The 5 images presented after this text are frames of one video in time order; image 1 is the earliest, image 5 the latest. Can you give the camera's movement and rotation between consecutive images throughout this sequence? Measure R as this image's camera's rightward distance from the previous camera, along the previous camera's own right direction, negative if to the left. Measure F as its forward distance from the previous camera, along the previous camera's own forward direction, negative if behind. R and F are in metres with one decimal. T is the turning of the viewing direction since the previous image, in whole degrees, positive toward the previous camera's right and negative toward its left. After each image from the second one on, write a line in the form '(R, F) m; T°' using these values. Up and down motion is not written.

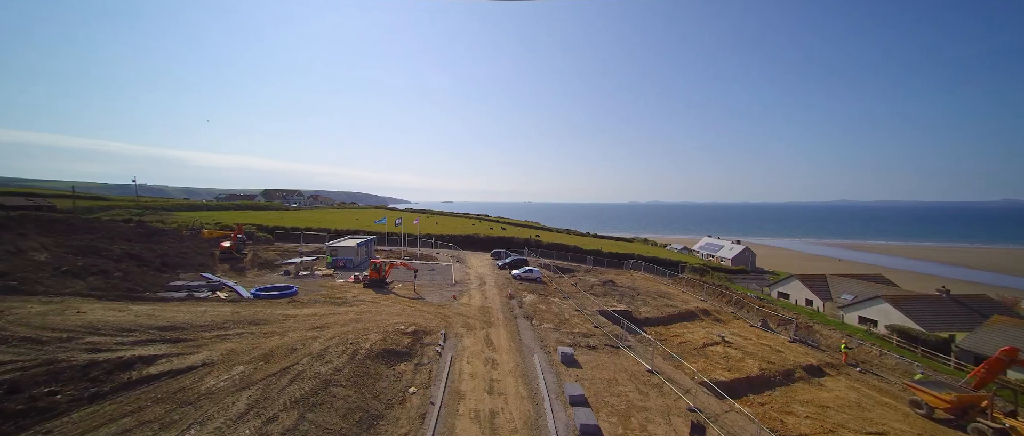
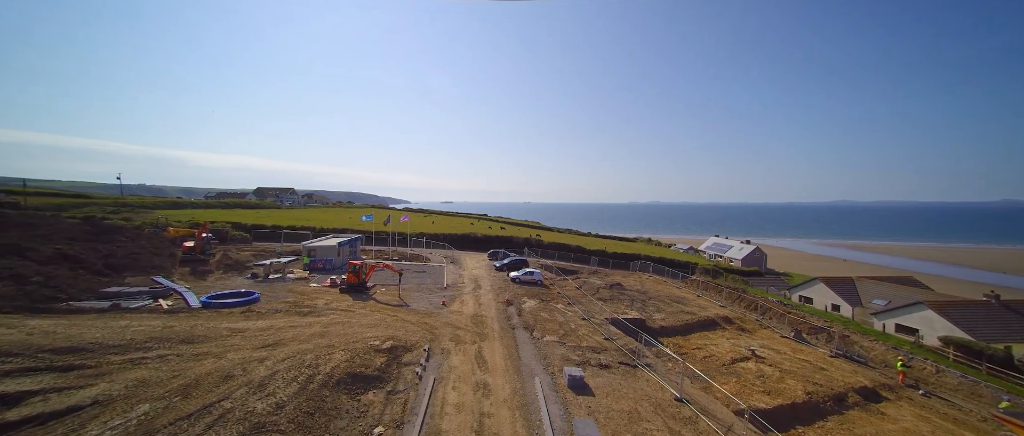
(+0.2, +3.5) m; 0°
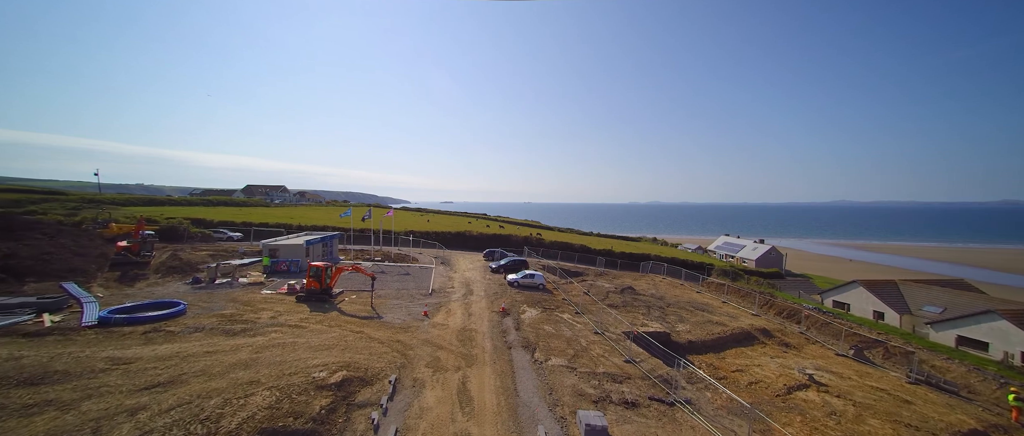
(+0.2, +4.5) m; 0°
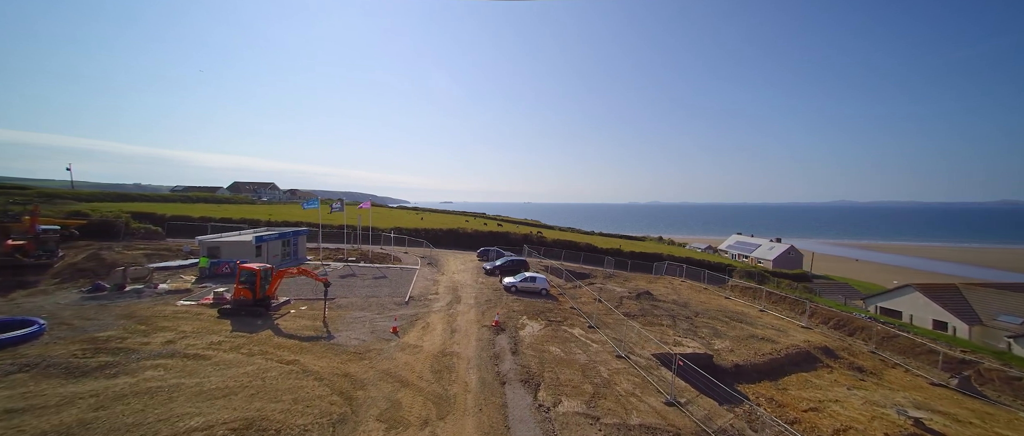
(+0.2, +4.9) m; 0°
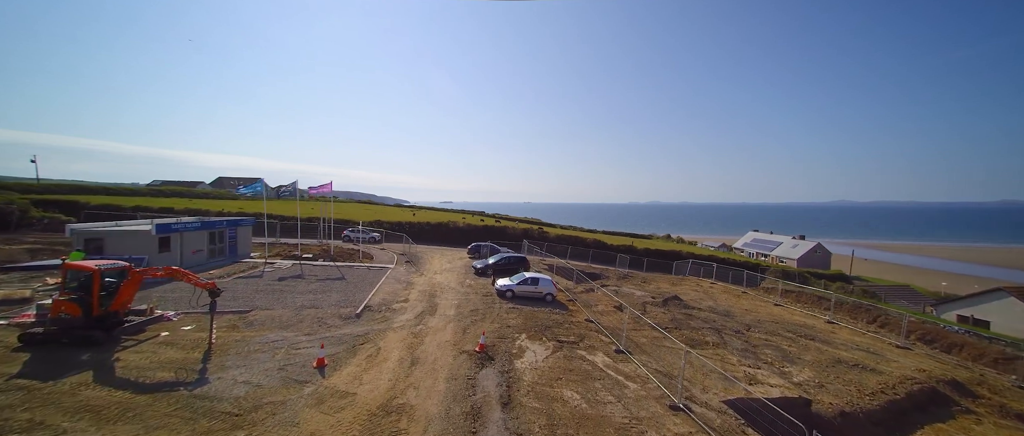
(+0.2, +5.7) m; 0°
